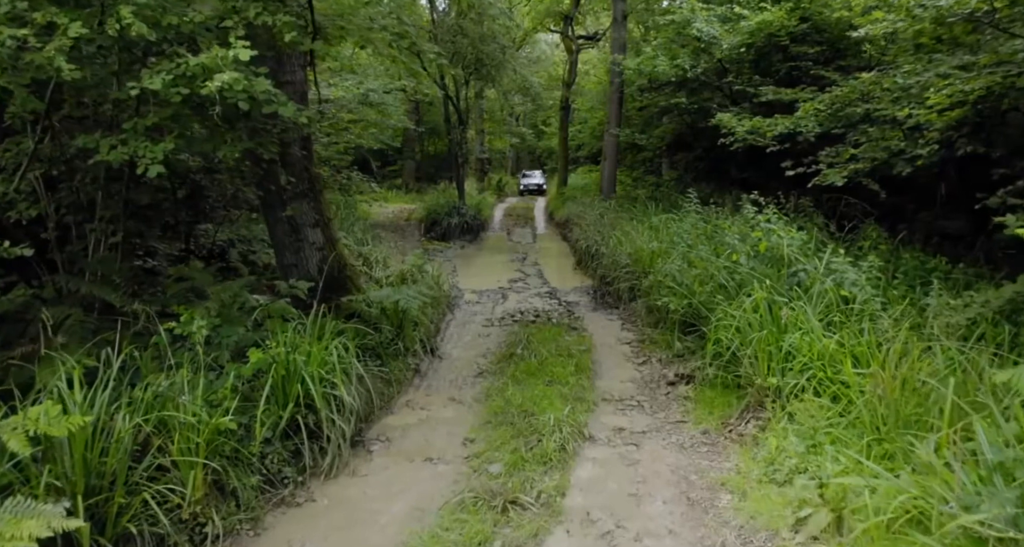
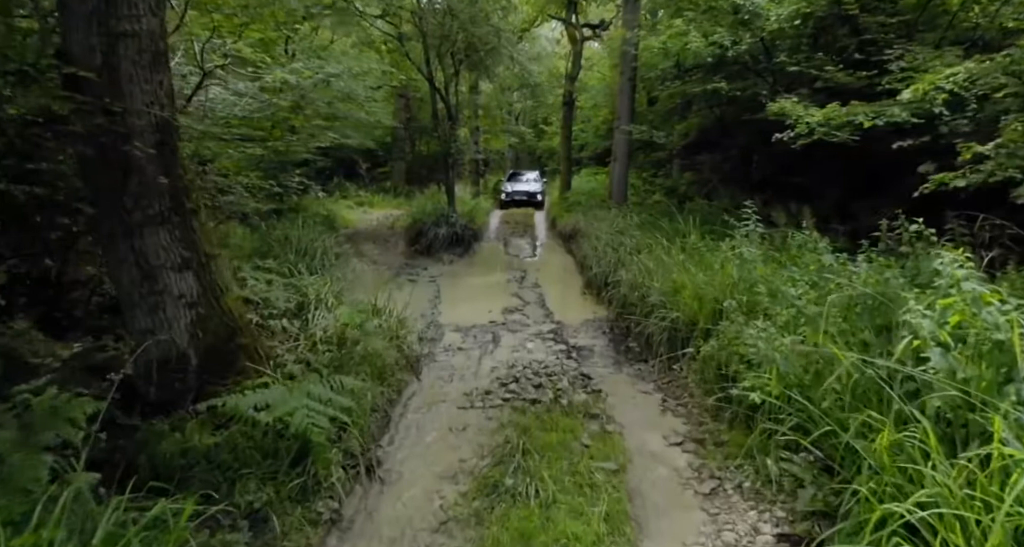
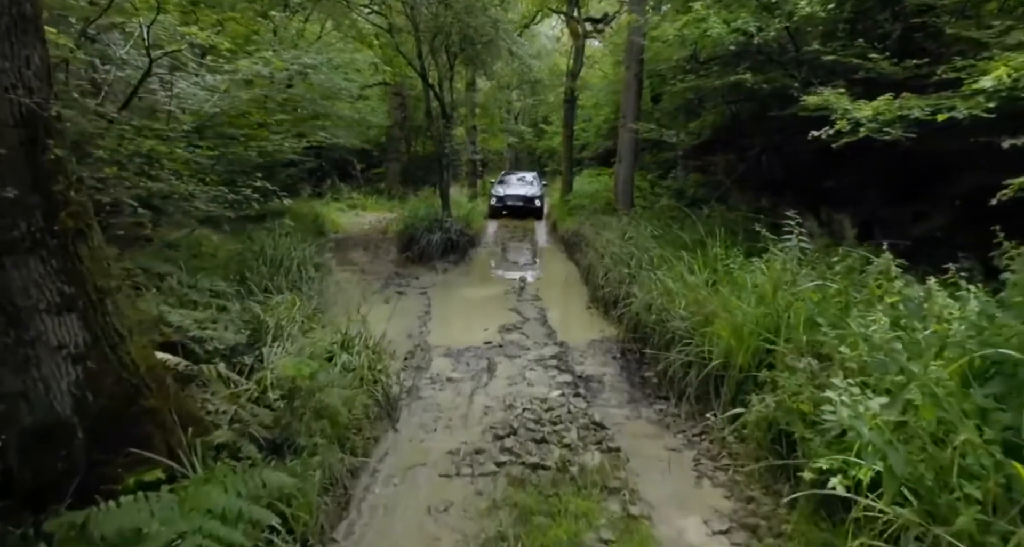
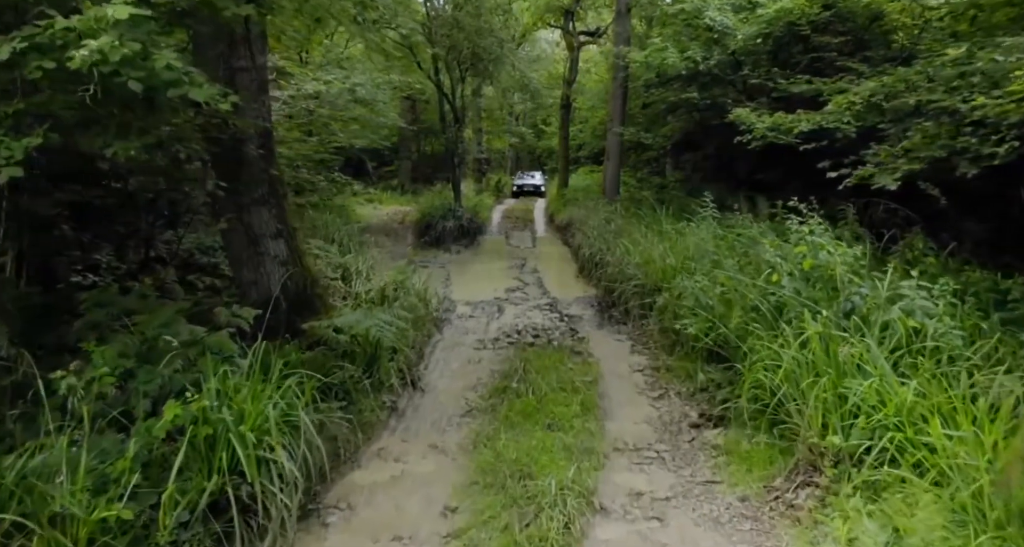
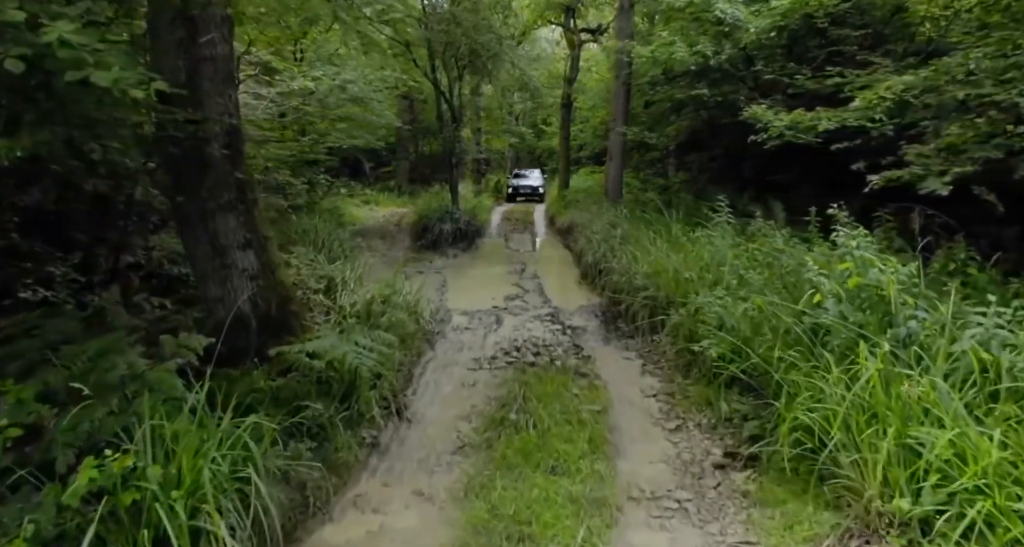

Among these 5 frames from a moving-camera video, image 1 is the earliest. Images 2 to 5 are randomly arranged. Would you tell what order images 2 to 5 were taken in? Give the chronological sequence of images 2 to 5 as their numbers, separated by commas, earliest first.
4, 5, 2, 3
